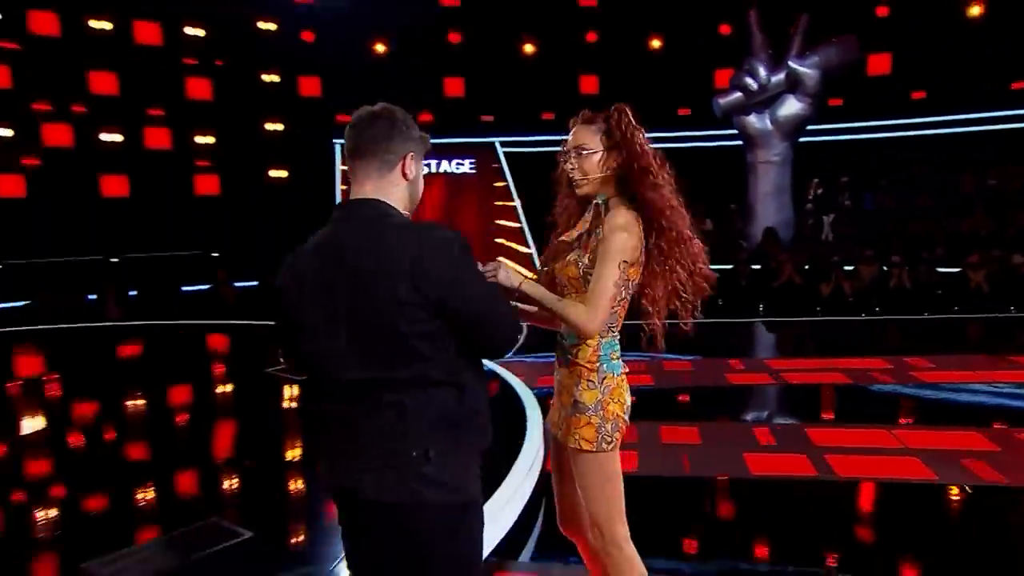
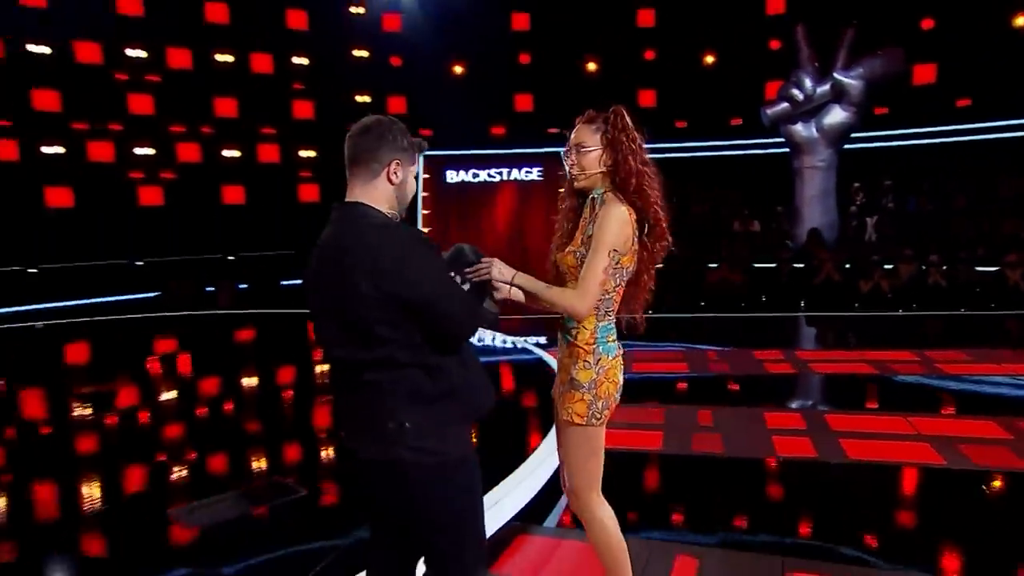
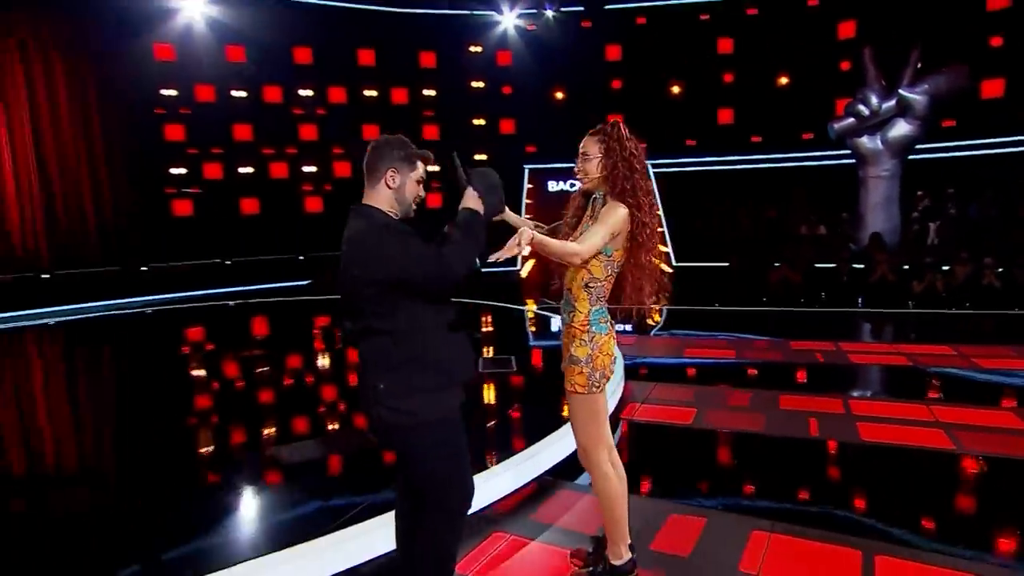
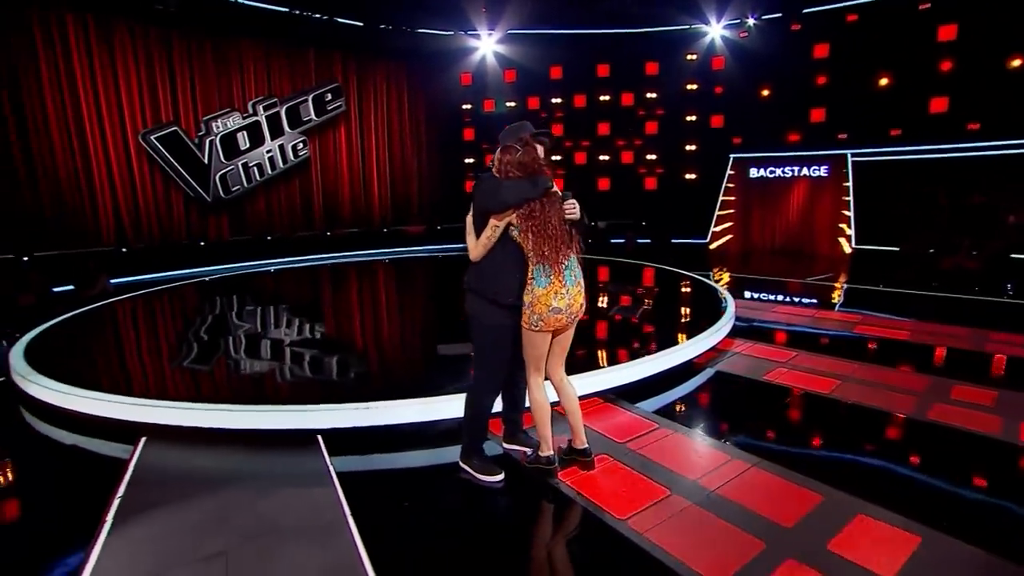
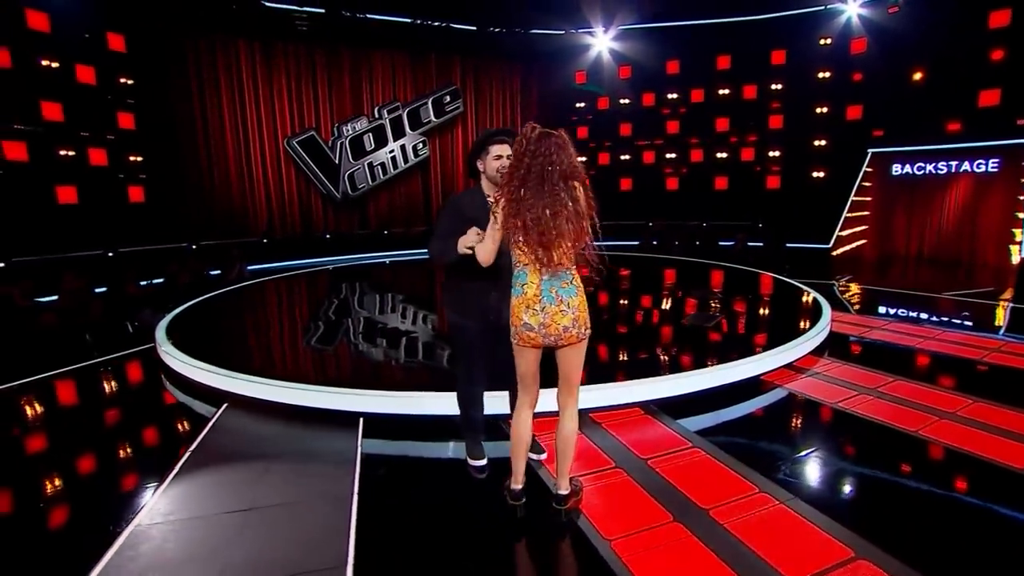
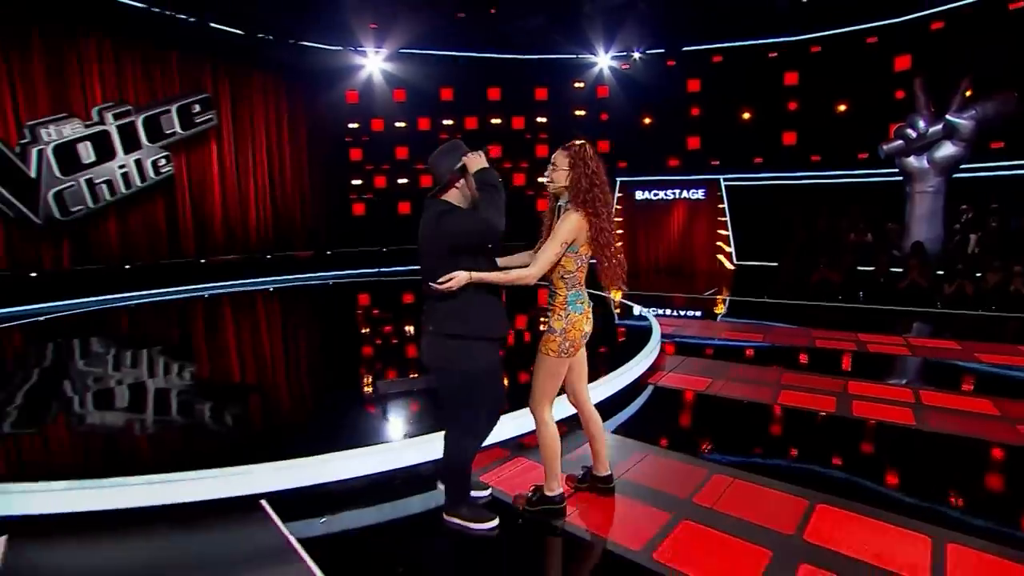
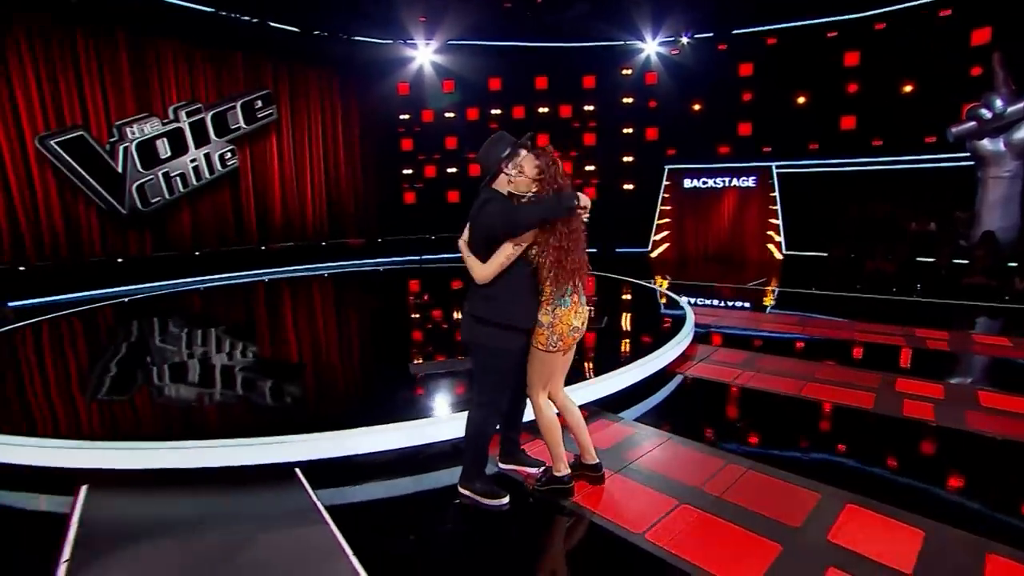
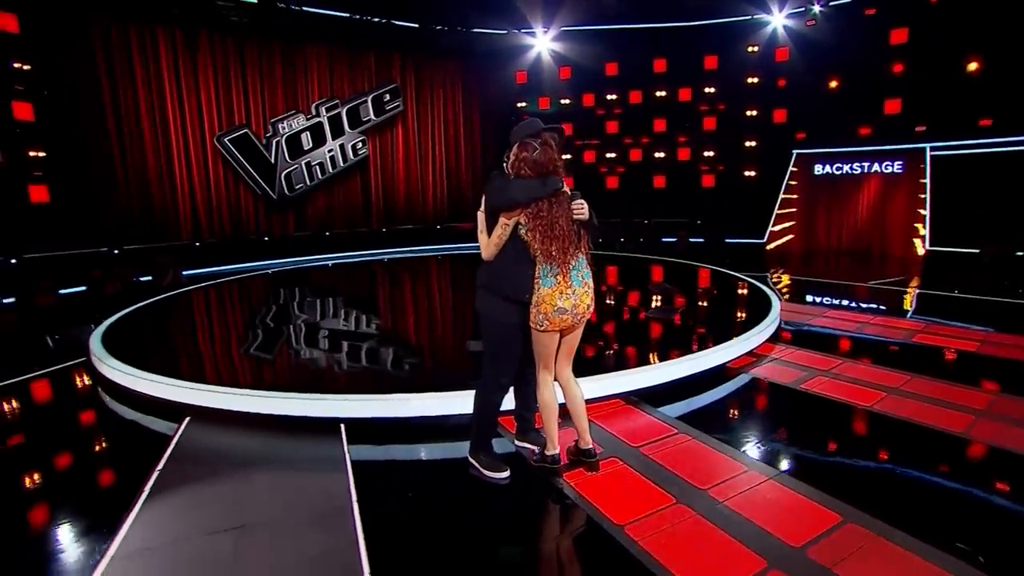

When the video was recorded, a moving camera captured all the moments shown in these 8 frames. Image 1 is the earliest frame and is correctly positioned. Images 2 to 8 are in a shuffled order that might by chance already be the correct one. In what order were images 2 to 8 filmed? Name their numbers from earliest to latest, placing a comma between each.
2, 3, 6, 7, 4, 8, 5
